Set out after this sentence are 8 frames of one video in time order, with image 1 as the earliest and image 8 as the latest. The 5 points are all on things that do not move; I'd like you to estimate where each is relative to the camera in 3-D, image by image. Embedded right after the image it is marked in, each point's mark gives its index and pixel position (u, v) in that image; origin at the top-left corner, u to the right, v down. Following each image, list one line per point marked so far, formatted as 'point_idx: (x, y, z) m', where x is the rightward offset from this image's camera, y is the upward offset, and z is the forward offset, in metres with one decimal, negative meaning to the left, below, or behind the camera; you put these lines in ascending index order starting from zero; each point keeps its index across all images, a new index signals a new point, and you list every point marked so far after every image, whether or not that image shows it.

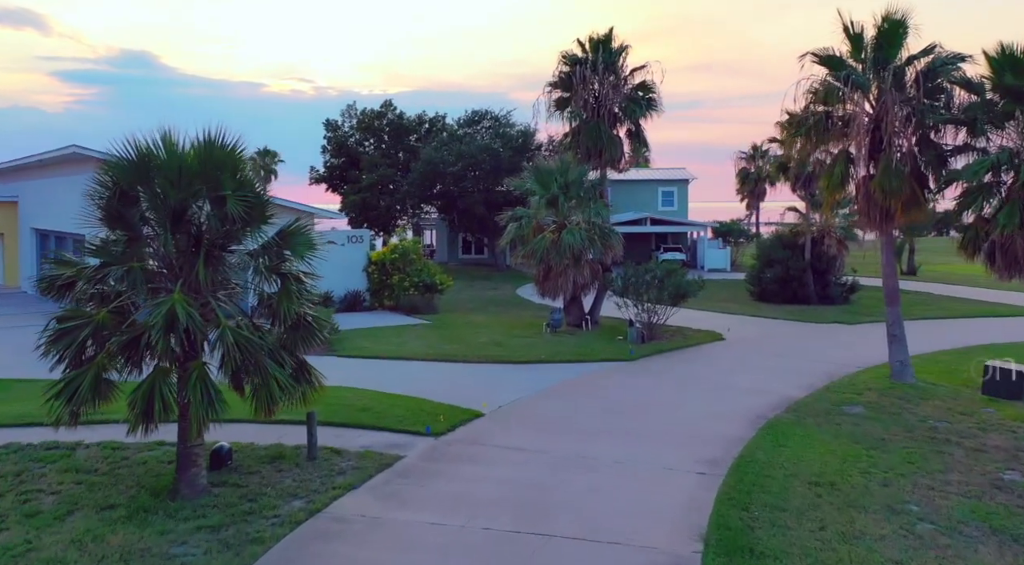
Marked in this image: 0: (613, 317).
0: (+2.2, -0.8, +19.8) m
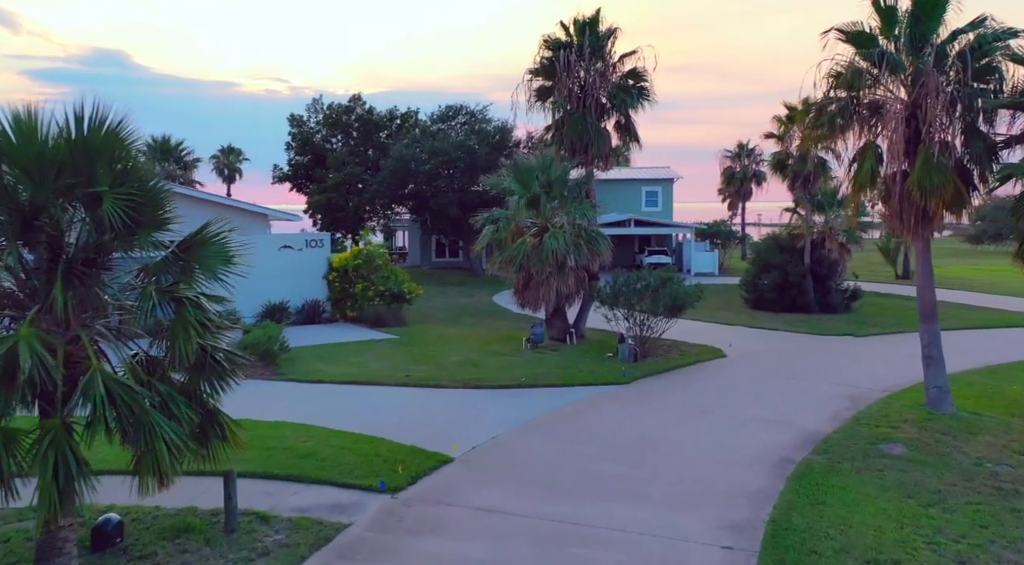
0: (+1.8, -1.0, +18.0) m
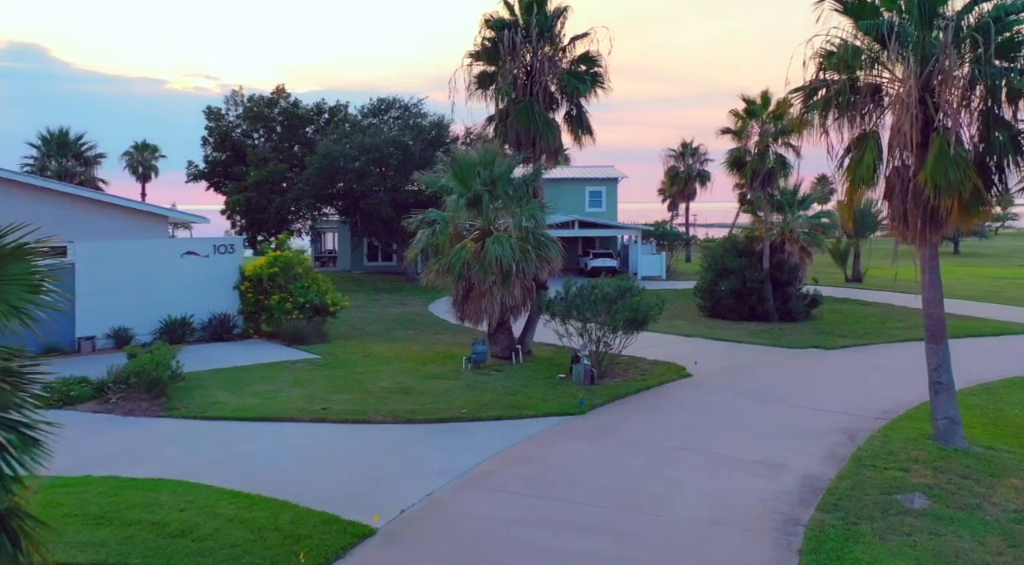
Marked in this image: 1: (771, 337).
0: (+0.6, -1.1, +16.1) m
1: (+5.4, -1.1, +18.4) m
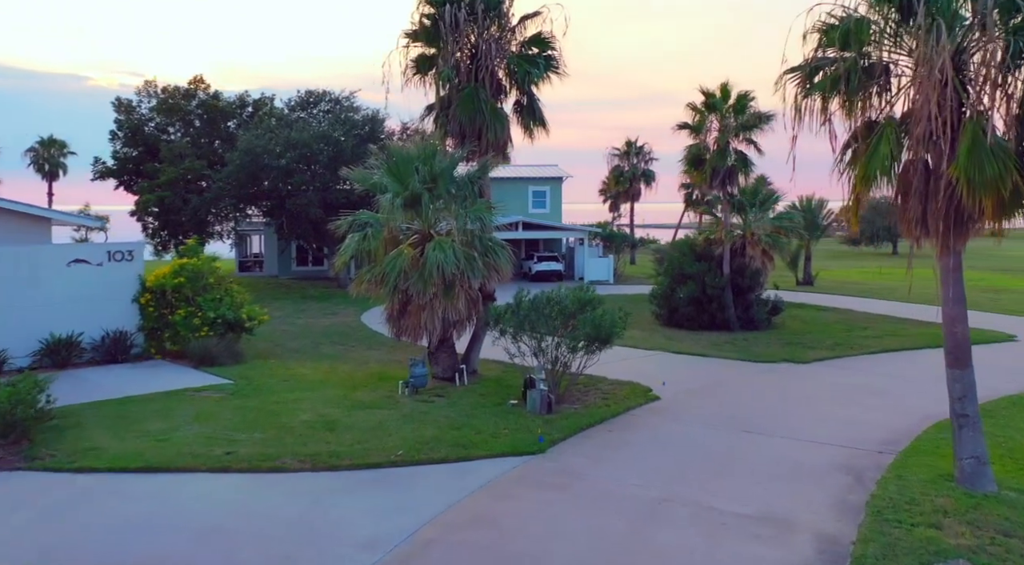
0: (-0.3, -1.3, +14.3) m
1: (+4.3, -1.3, +16.9) m
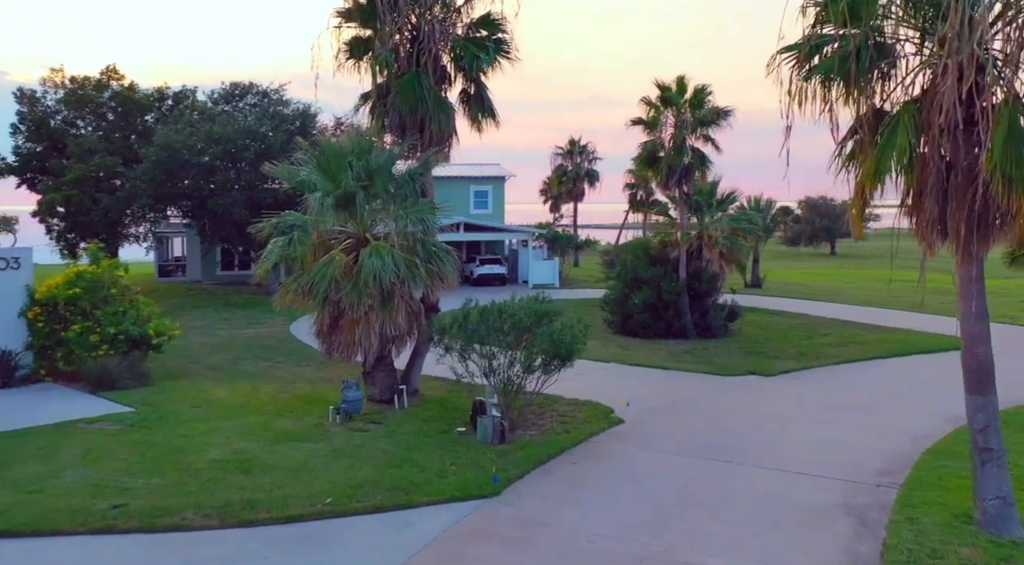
0: (-1.1, -1.4, +12.9) m
1: (+3.3, -1.4, +15.8) m
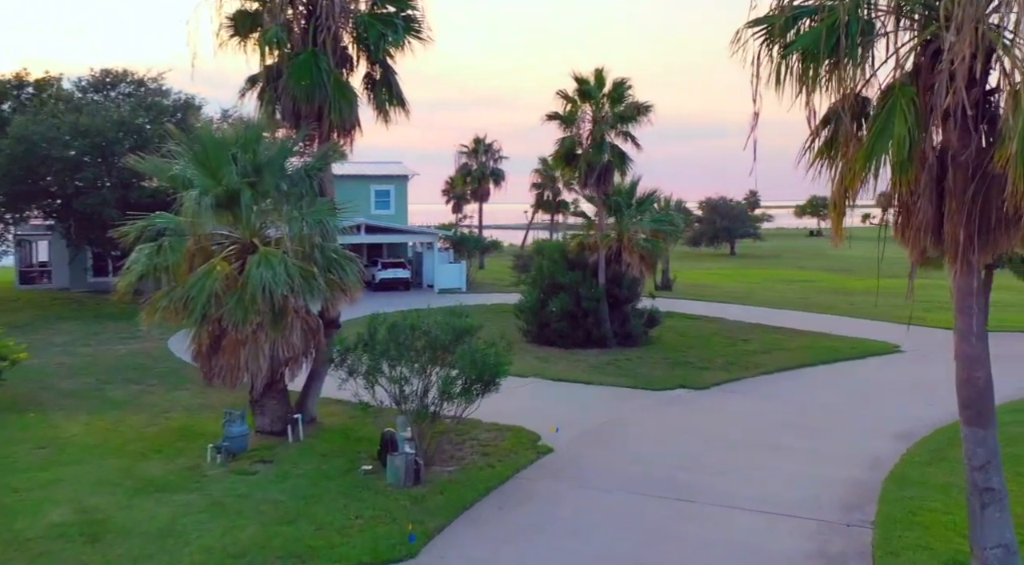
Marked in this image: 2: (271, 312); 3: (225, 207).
0: (-2.2, -1.6, +11.3) m
1: (+1.8, -1.5, +14.7) m
2: (-2.5, -0.3, +9.3) m
3: (-3.1, +0.8, +9.7) m
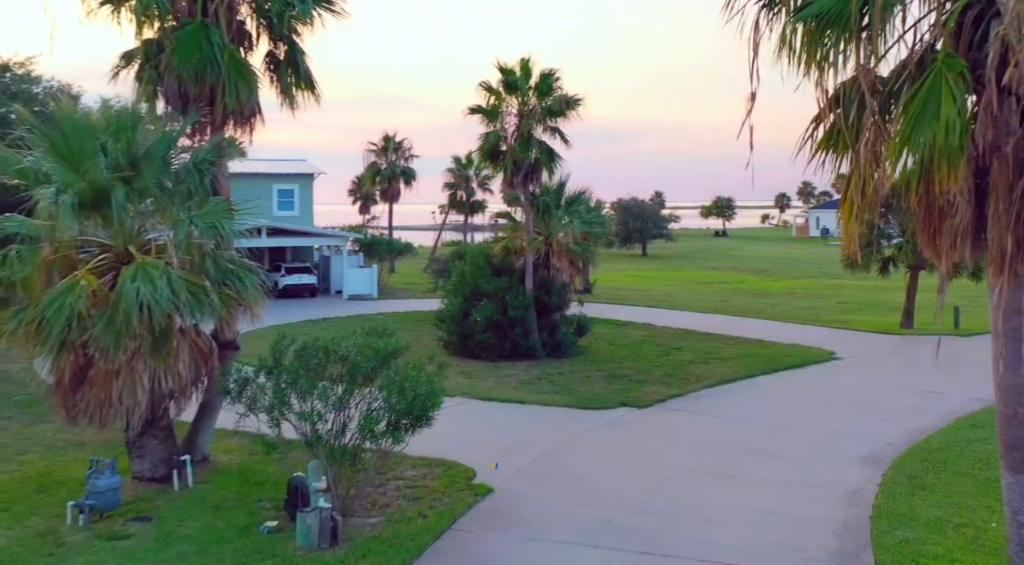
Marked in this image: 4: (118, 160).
0: (-3.0, -1.7, +9.7) m
1: (+0.7, -1.6, +13.5) m
2: (-3.1, -0.5, +7.6) m
3: (-3.8, +0.7, +7.9) m
4: (-3.6, +1.1, +8.0) m
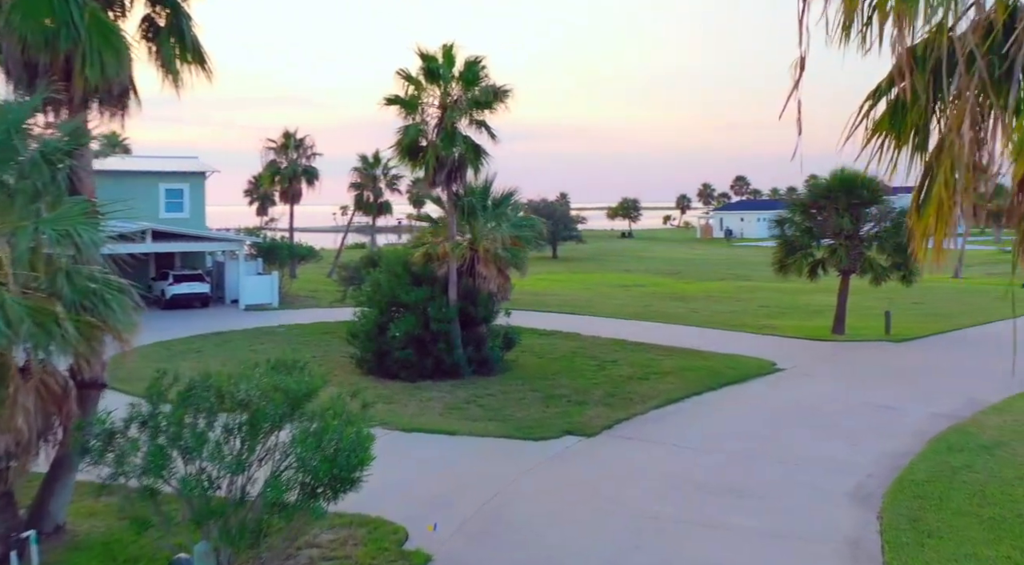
0: (-3.6, -1.9, +7.8) m
1: (-0.3, -1.8, +11.9) m
2: (-3.5, -0.6, +5.7) m
3: (-4.2, +0.5, +5.9) m
4: (-4.0, +1.0, +6.1) m
